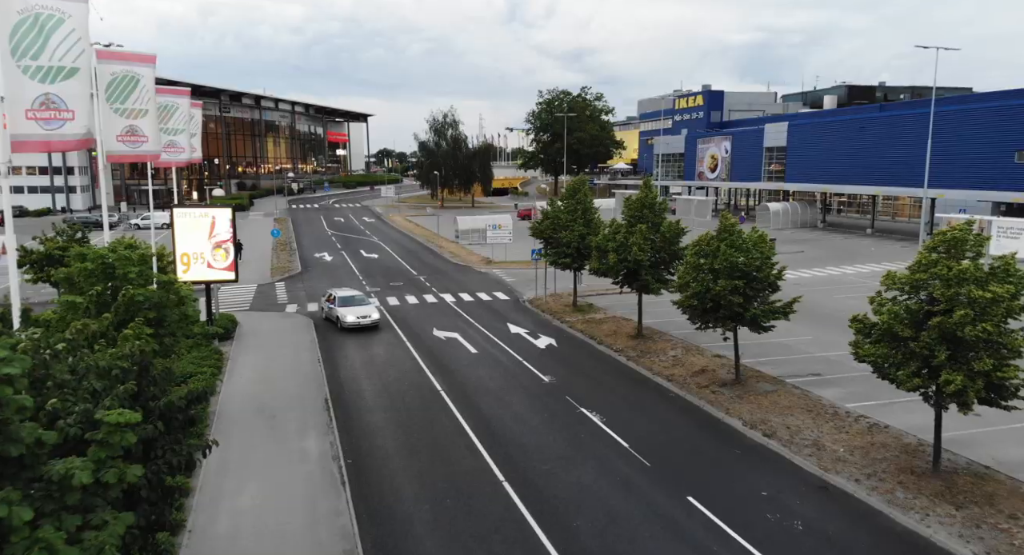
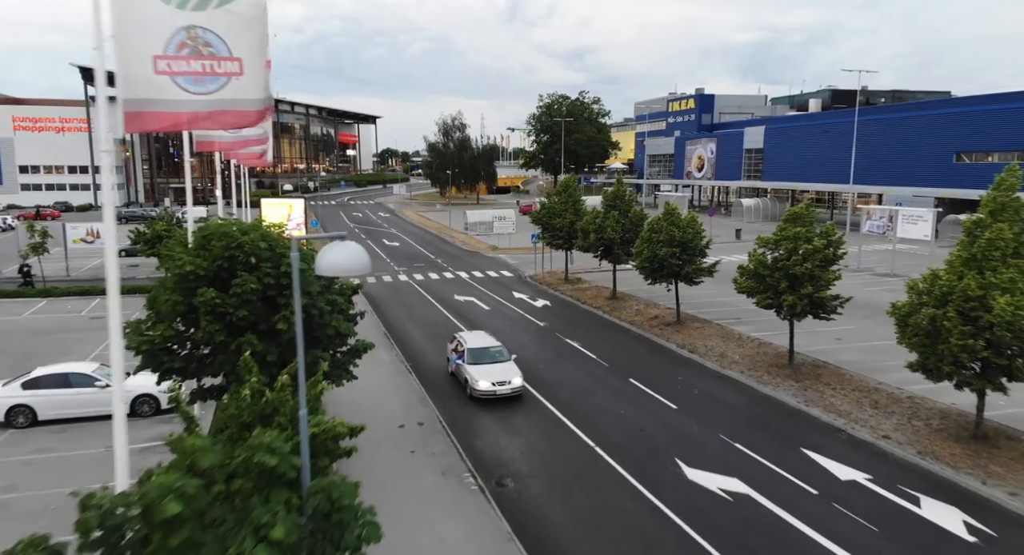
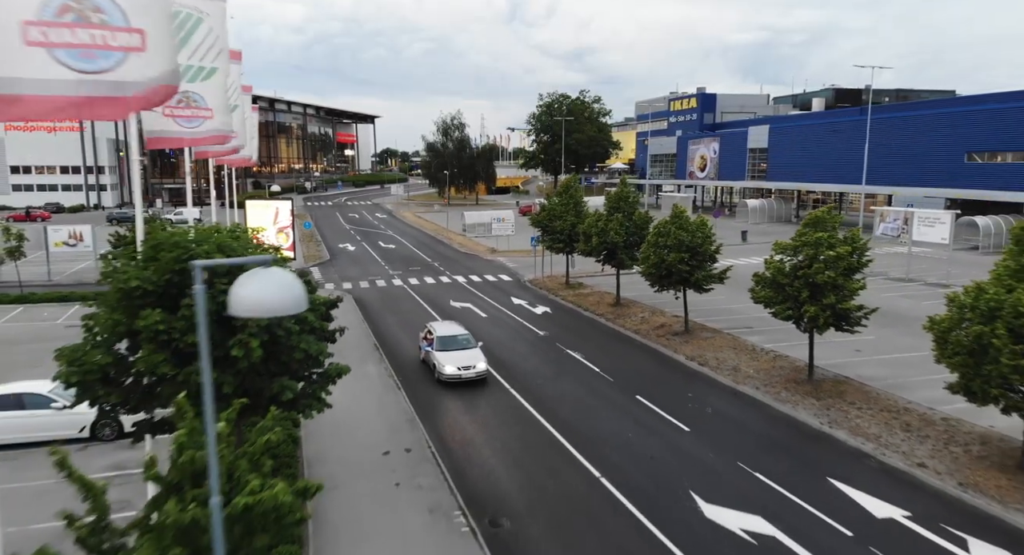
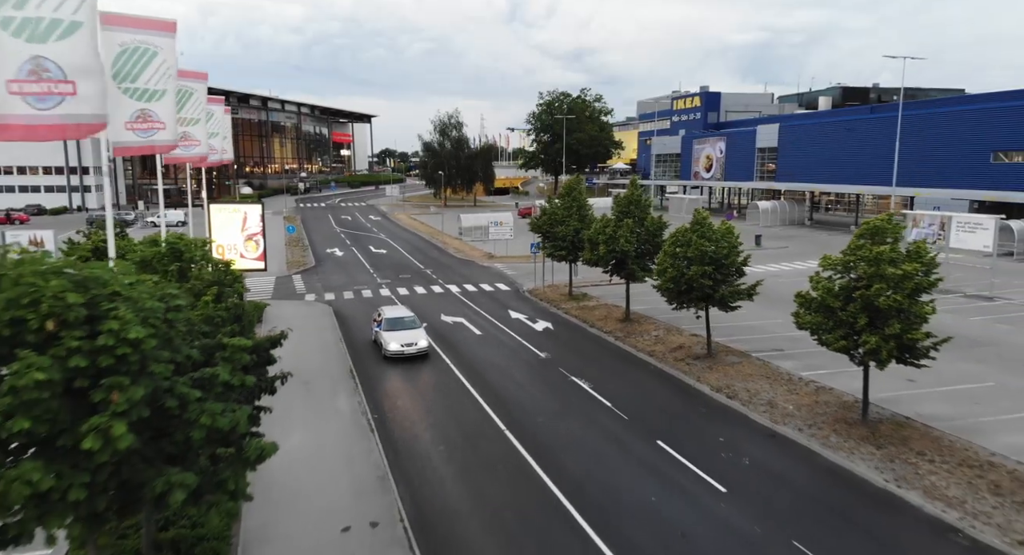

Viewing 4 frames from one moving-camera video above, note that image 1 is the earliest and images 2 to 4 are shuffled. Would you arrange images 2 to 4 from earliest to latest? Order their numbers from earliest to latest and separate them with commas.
4, 3, 2
